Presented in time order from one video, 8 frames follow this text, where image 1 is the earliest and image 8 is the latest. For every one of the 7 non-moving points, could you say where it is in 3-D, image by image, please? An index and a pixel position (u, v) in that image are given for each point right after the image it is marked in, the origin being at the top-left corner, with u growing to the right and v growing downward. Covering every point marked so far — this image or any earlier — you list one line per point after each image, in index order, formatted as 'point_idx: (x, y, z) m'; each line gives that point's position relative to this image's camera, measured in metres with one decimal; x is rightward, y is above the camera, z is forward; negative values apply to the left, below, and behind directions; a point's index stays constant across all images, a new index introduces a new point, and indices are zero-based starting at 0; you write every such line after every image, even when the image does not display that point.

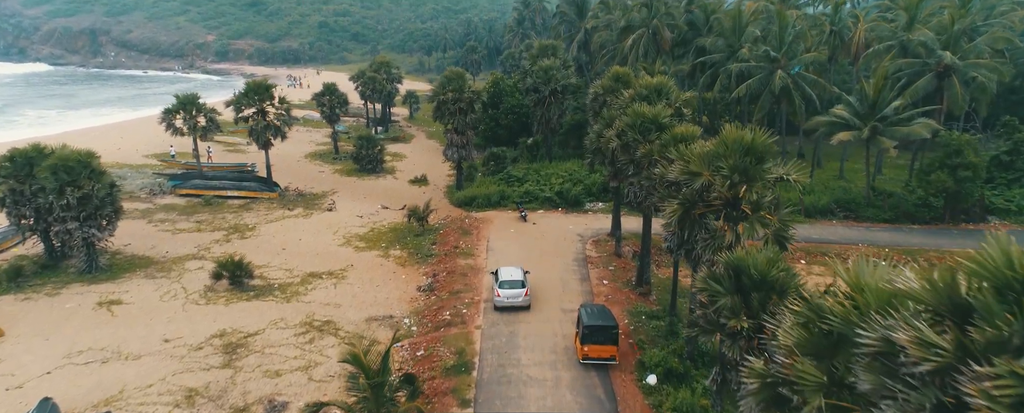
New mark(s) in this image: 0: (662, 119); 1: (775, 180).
0: (+4.3, +2.5, +15.3) m
1: (+4.8, +0.5, +9.9) m
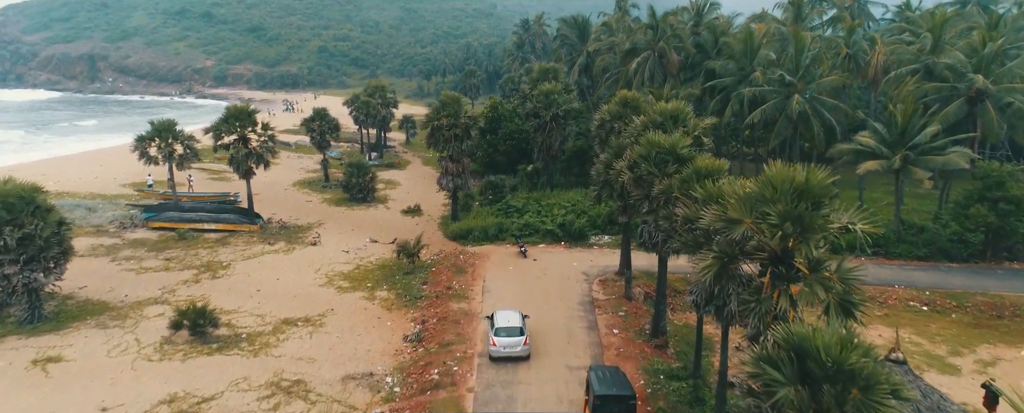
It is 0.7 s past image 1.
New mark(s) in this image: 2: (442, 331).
0: (+4.2, +1.4, +13.4) m
1: (+4.8, -0.4, +7.9) m
2: (-2.1, -3.8, +16.3) m
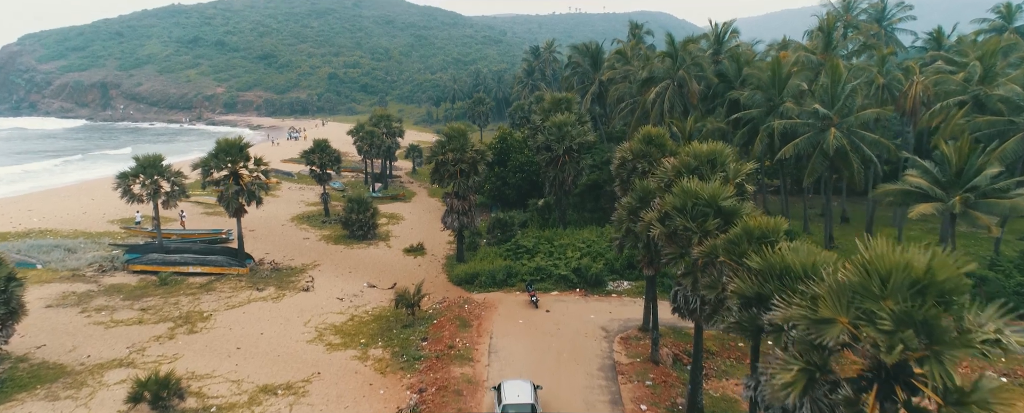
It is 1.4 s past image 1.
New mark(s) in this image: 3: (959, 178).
0: (+4.5, +0.1, +11.3) m
1: (+4.9, -1.4, +5.8) m
2: (-1.9, -5.2, +14.1) m
3: (+16.0, +1.0, +19.2) m
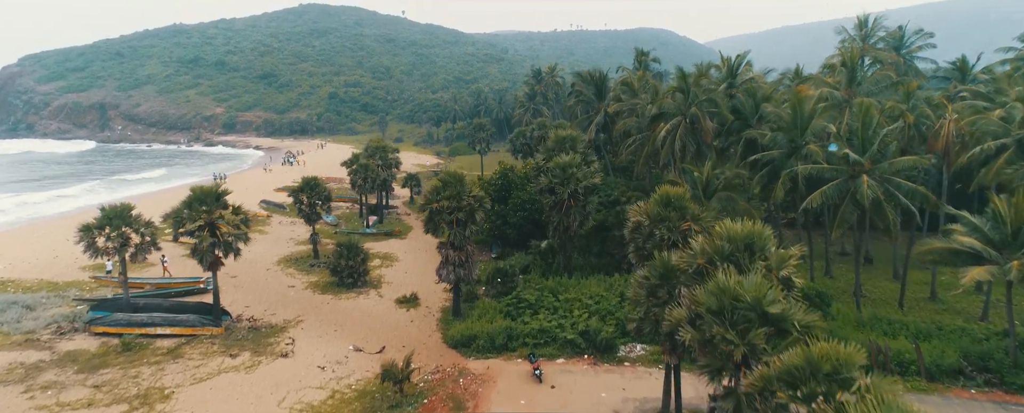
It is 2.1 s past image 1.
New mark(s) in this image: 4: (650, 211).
0: (+4.5, -1.7, +9.2) m
1: (+4.9, -3.1, +3.6) m
2: (-1.9, -7.1, +11.8) m
3: (+16.0, -1.0, +17.0) m
4: (+3.9, -0.1, +15.1) m
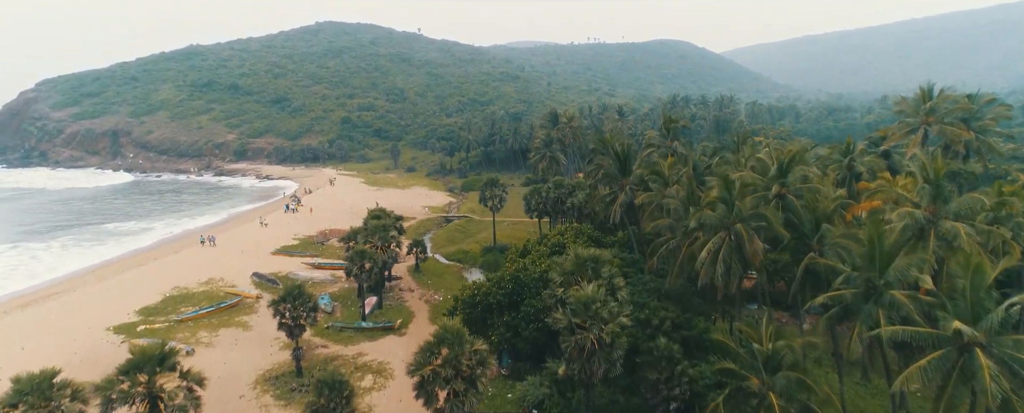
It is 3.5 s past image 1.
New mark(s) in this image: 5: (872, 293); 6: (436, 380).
0: (+4.4, -7.3, +4.6) m
1: (+4.7, -8.5, -1.1) m
2: (-1.9, -12.7, +7.3) m
3: (+16.1, -6.7, +12.0) m
4: (+4.0, -5.7, +10.5) m
5: (+13.3, -3.3, +19.6) m
6: (-2.6, -6.0, +18.6) m
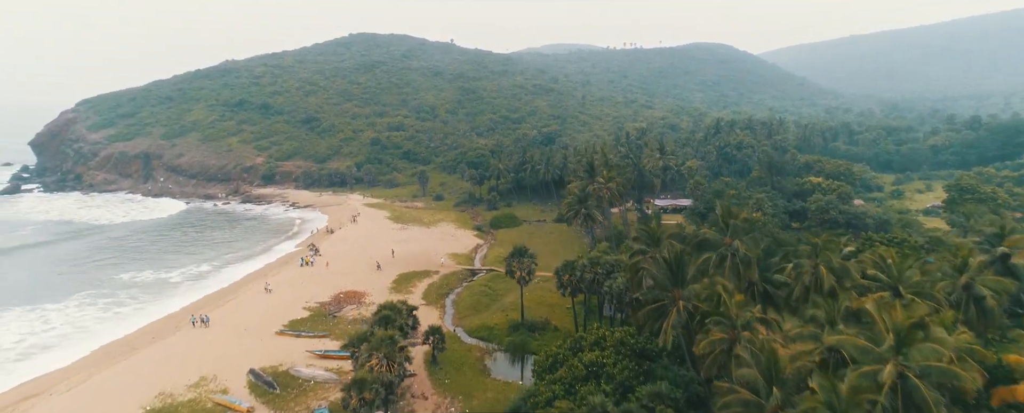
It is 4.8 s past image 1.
0: (+4.0, -14.0, -1.8) m
1: (+3.9, -15.2, -7.4) m
2: (-2.2, -19.3, +1.3) m
3: (+16.2, -13.6, +5.0) m
4: (+4.0, -12.5, +4.2) m
5: (+13.8, -10.1, +12.7) m
6: (-2.2, -12.6, +12.6) m
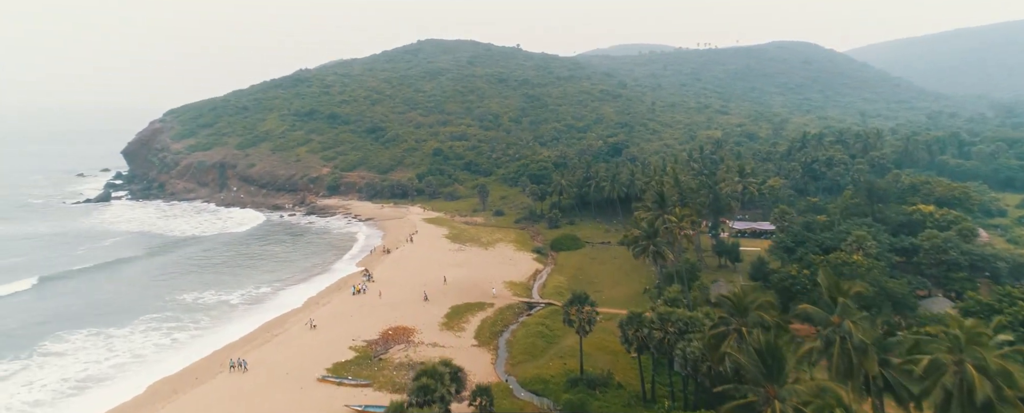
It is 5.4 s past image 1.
0: (+2.5, -17.4, -7.0) m
1: (+1.7, -18.7, -12.6) m
2: (-3.3, -22.7, -3.2) m
3: (+15.4, -17.3, -1.8) m
4: (+3.2, -15.9, -1.1) m
5: (+14.0, -13.8, +6.1) m
6: (-1.9, -16.0, +8.0) m
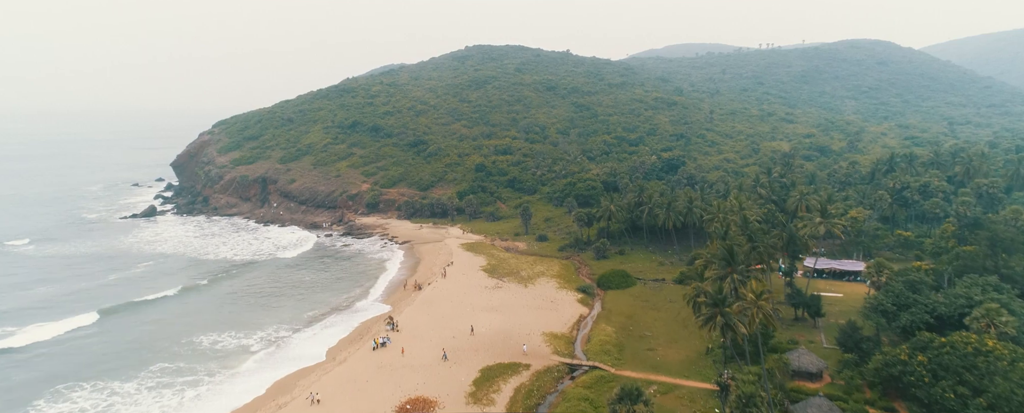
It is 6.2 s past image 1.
0: (0.0, -22.4, -15.3) m
1: (-1.3, -23.6, -20.8) m
2: (-5.5, -27.5, -11.0) m
3: (+13.3, -22.3, -11.3) m
4: (+1.3, -20.9, -9.5) m
5: (+12.7, -18.8, -3.3) m
6: (-3.0, -20.9, 0.0) m
